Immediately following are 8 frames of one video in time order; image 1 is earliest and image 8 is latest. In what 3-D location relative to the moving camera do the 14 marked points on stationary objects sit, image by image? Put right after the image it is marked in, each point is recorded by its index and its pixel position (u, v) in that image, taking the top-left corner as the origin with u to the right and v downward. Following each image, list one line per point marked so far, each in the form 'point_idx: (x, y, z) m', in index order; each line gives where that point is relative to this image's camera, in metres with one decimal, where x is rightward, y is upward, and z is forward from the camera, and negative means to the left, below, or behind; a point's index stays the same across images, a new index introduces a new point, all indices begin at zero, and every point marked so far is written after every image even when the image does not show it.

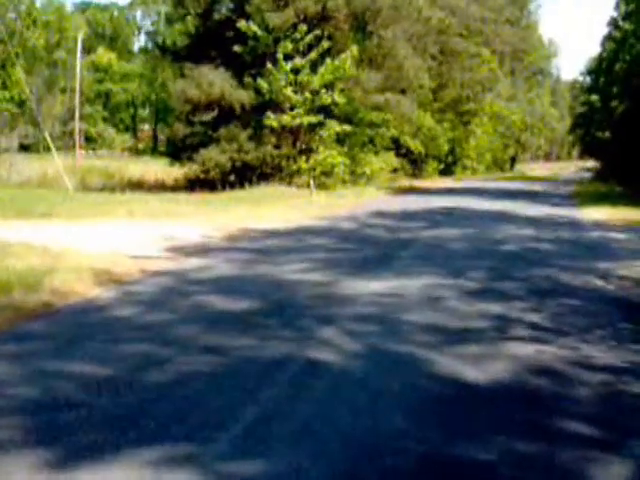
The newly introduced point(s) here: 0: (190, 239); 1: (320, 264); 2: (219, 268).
0: (-1.8, 0.0, +17.3) m
1: (+0.1, -0.2, +14.2) m
2: (-1.0, -0.3, +13.8) m
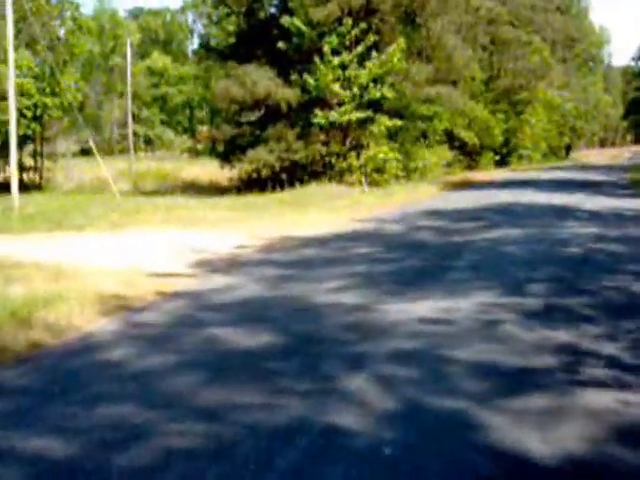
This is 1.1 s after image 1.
0: (-1.3, -0.1, +16.8) m
1: (+0.4, -0.3, +13.6) m
2: (-0.8, -0.5, +13.3) m
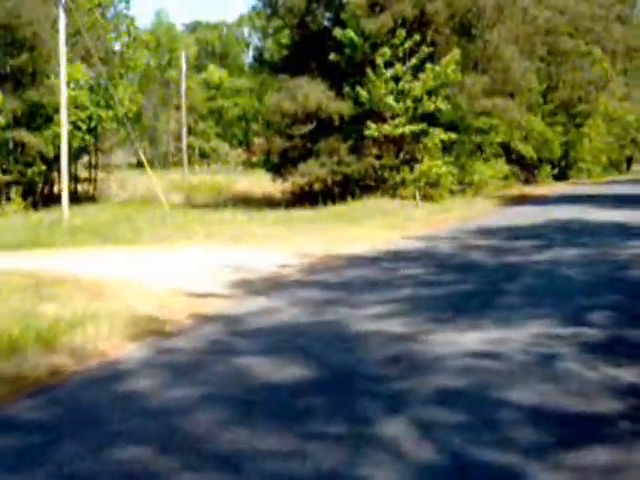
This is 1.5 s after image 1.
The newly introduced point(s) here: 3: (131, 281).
0: (-0.7, -0.4, +16.1) m
1: (+0.9, -0.6, +12.9) m
2: (-0.3, -0.7, +12.6) m
3: (-2.3, -0.6, +15.5) m
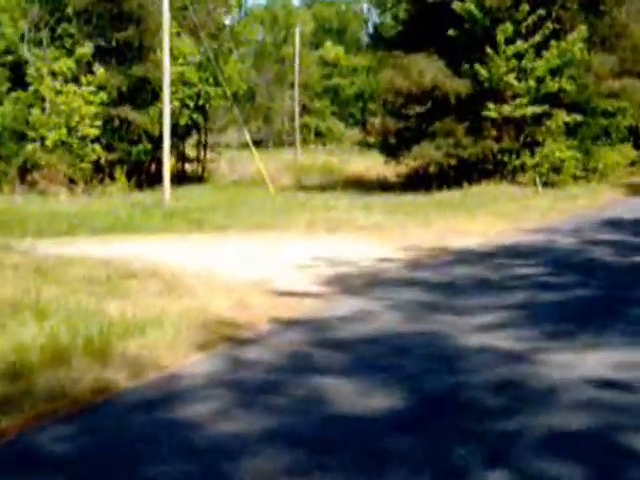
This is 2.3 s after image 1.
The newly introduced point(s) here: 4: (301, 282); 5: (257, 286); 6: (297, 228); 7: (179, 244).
0: (+0.5, -0.3, +14.4) m
1: (+1.8, -0.5, +11.0) m
2: (+0.5, -0.6, +10.8) m
3: (-1.1, -0.4, +13.9) m
4: (-0.2, -0.5, +13.1) m
5: (-0.7, -0.5, +12.8) m
6: (-0.4, +0.2, +19.3) m
7: (-2.1, -0.1, +18.2) m
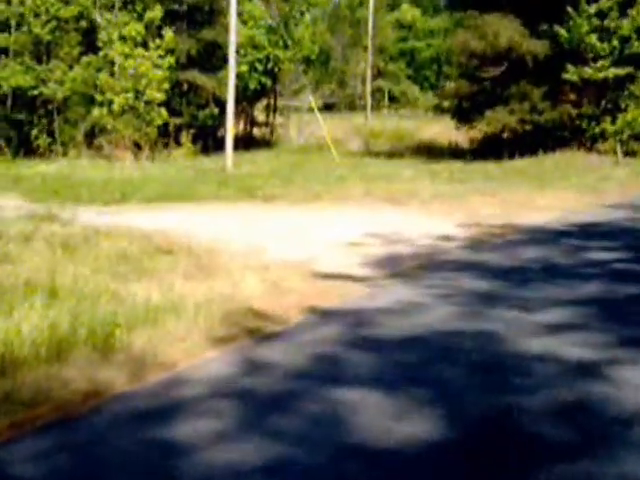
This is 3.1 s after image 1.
0: (+1.1, 0.0, +12.9) m
1: (+2.1, -0.4, +9.5) m
2: (+0.9, -0.5, +9.4) m
3: (-0.6, -0.2, +12.6) m
4: (+0.2, -0.2, +11.7) m
5: (-0.2, -0.3, +11.5) m
6: (+0.5, +0.6, +17.9) m
7: (-1.3, +0.3, +17.0) m
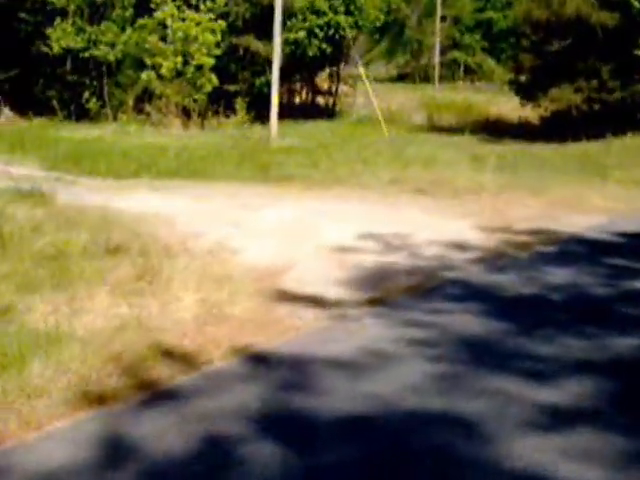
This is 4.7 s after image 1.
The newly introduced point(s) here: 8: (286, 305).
0: (+0.9, -0.1, +10.4) m
1: (+1.7, -0.6, +7.0) m
2: (+0.5, -0.6, +7.0) m
3: (-0.8, -0.2, +10.2) m
4: (0.0, -0.3, +9.2) m
5: (-0.5, -0.3, +9.0) m
6: (+0.7, +0.6, +15.4) m
7: (-1.2, +0.4, +14.6) m
8: (-0.2, -0.4, +8.4) m
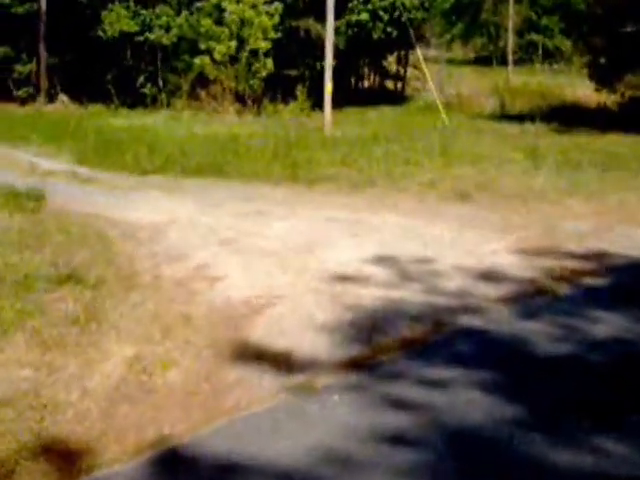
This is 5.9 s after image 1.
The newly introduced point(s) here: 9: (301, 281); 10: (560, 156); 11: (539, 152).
0: (+0.9, -0.3, +8.4) m
1: (+1.4, -0.8, +4.9) m
2: (+0.2, -0.9, +4.9) m
3: (-0.8, -0.3, +8.2) m
4: (-0.1, -0.5, +7.2) m
5: (-0.6, -0.5, +7.1) m
6: (+1.0, +0.5, +13.4) m
7: (-0.9, +0.3, +12.6) m
8: (-0.4, -0.6, +6.4) m
9: (-0.1, -0.3, +8.6) m
10: (+3.5, +1.3, +17.9) m
11: (+3.3, +1.3, +18.4) m
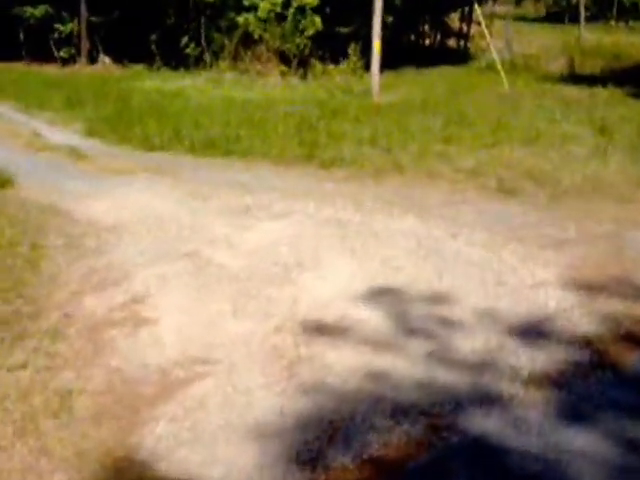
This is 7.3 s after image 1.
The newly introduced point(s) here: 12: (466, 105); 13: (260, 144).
0: (+0.7, -0.4, +5.9) m
1: (+1.1, -1.1, +2.4) m
2: (-0.2, -1.1, +2.5) m
3: (-1.0, -0.5, +5.9) m
4: (-0.4, -0.7, +4.8) m
5: (-0.9, -0.7, +4.7) m
6: (+1.1, +0.5, +10.9) m
7: (-0.8, +0.3, +10.2) m
8: (-0.7, -0.9, +4.0) m
9: (-0.3, -0.4, +6.1) m
10: (+3.9, +1.4, +15.2) m
11: (+3.7, +1.5, +15.7) m
12: (+2.4, +2.1, +19.7) m
13: (-0.7, +1.1, +14.9) m
